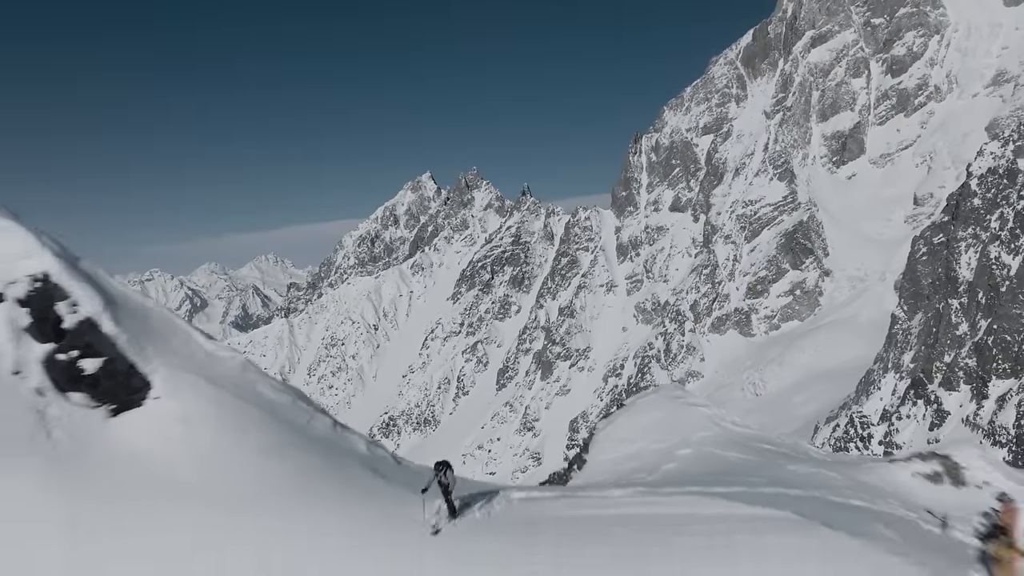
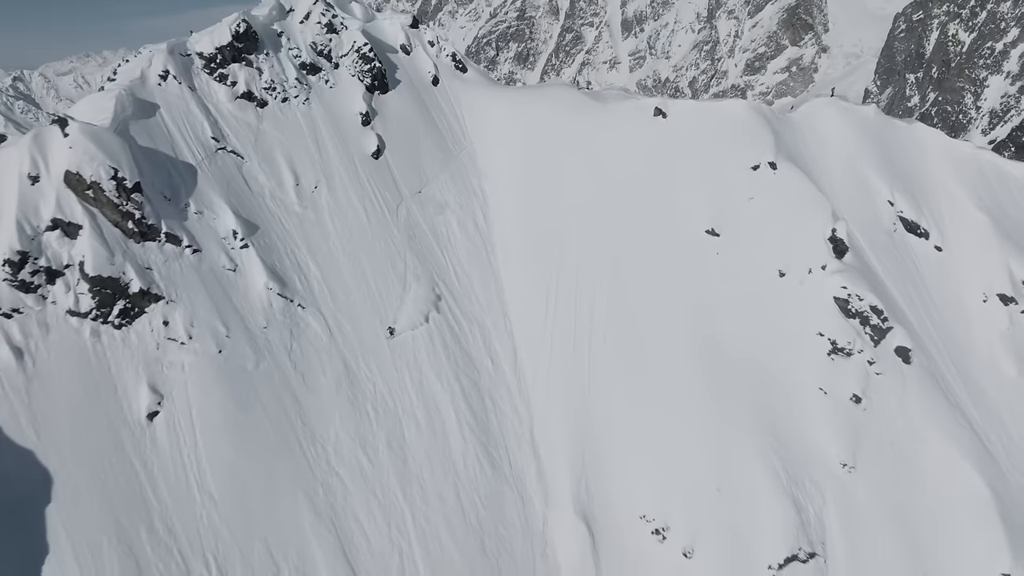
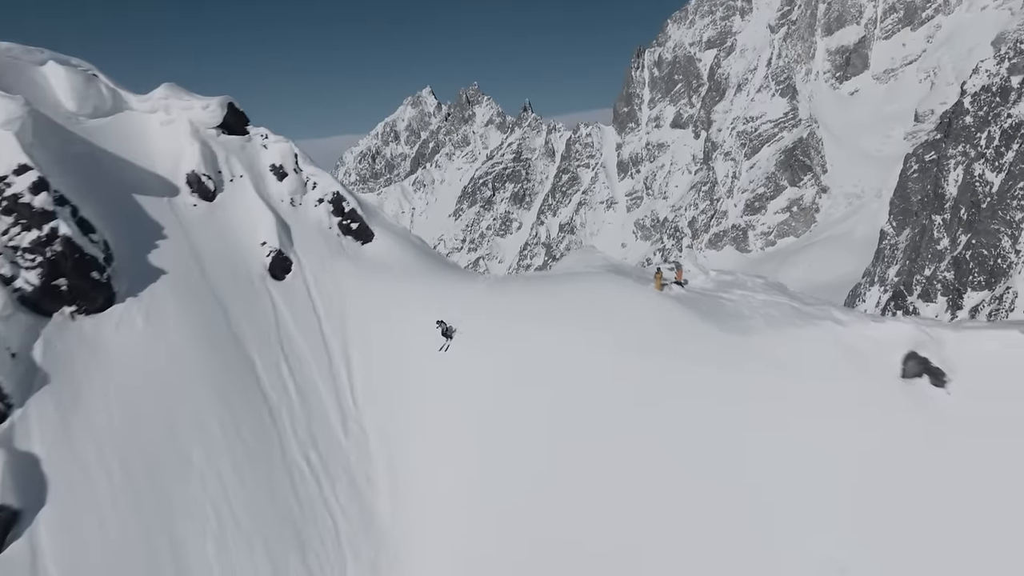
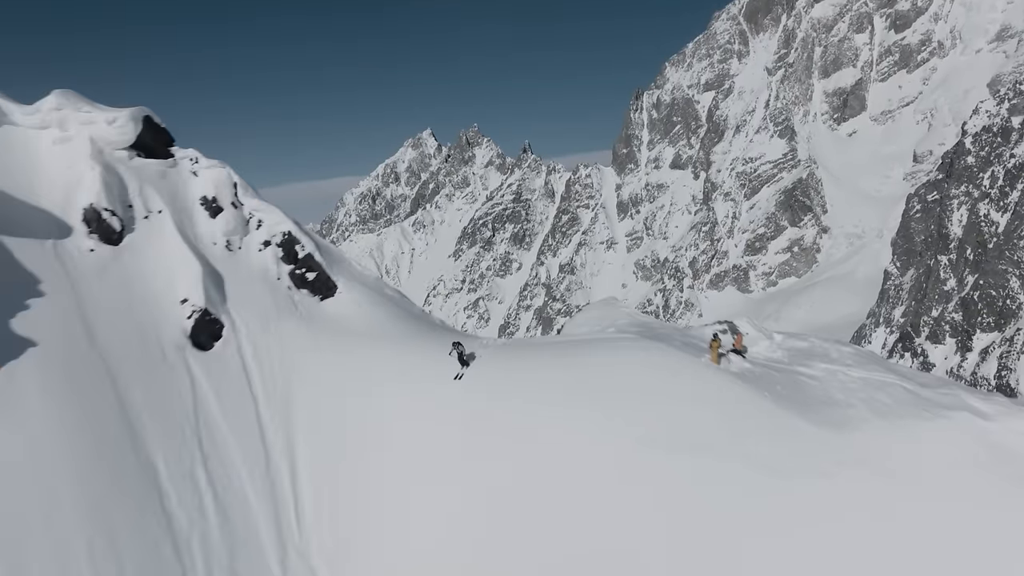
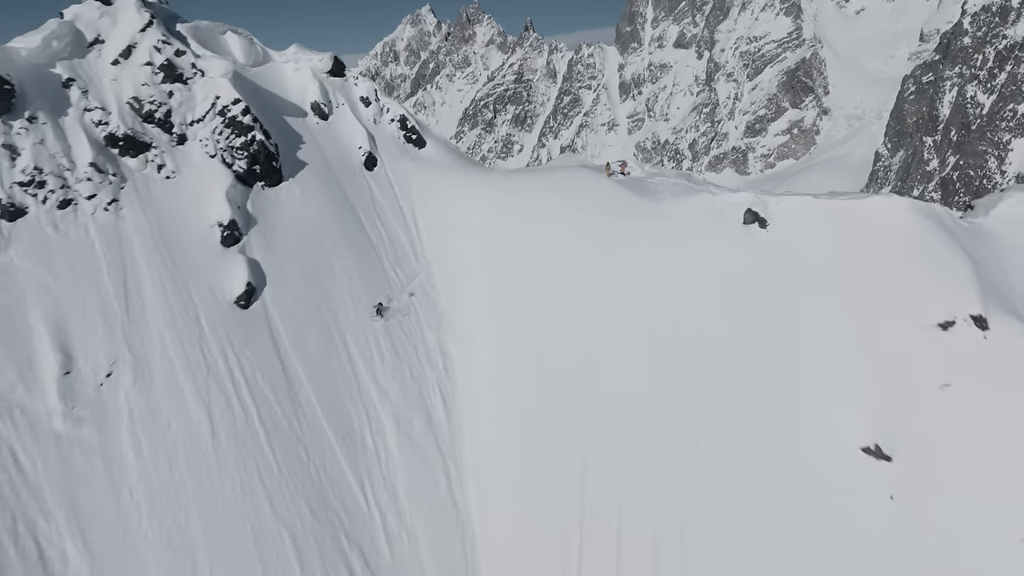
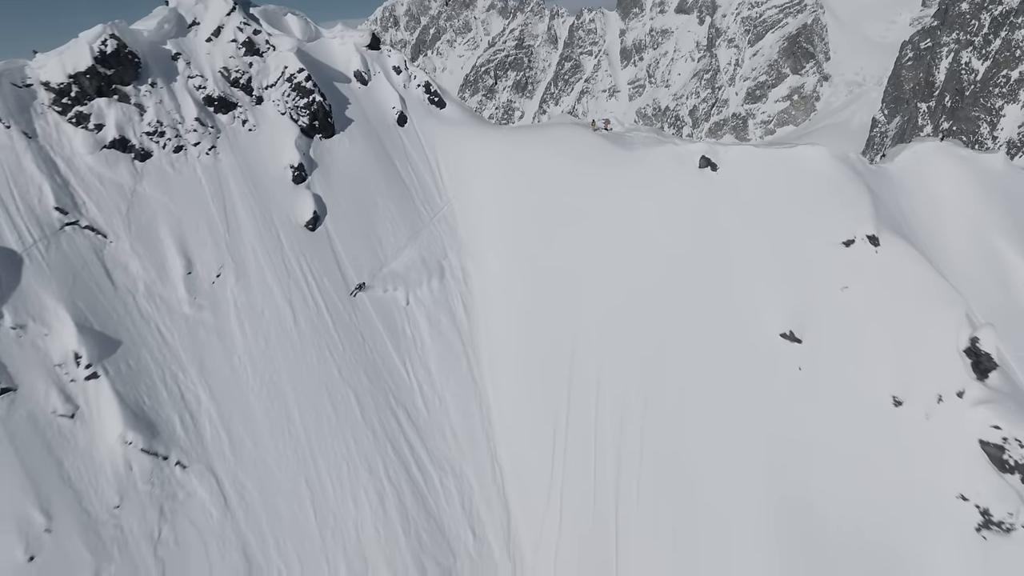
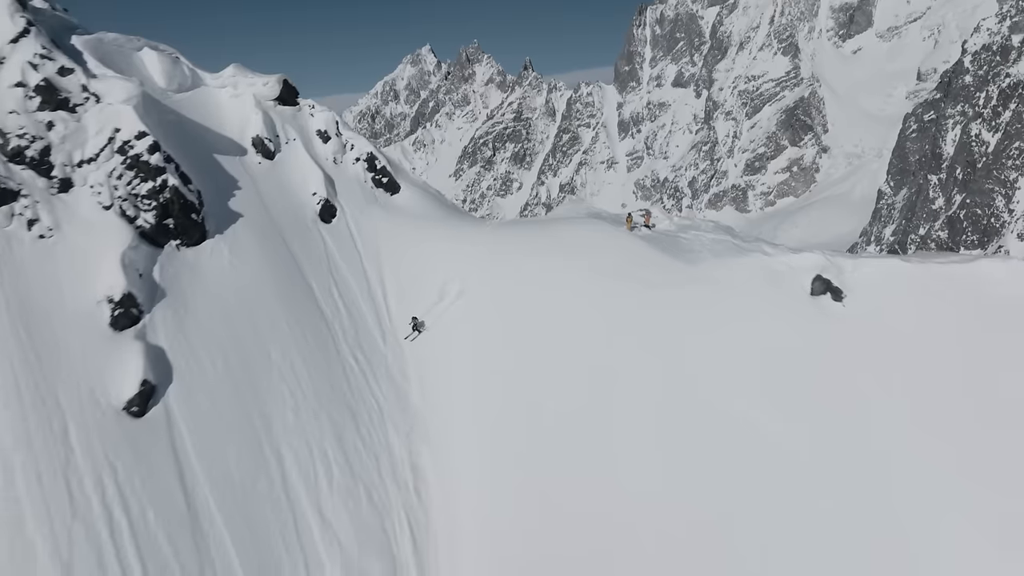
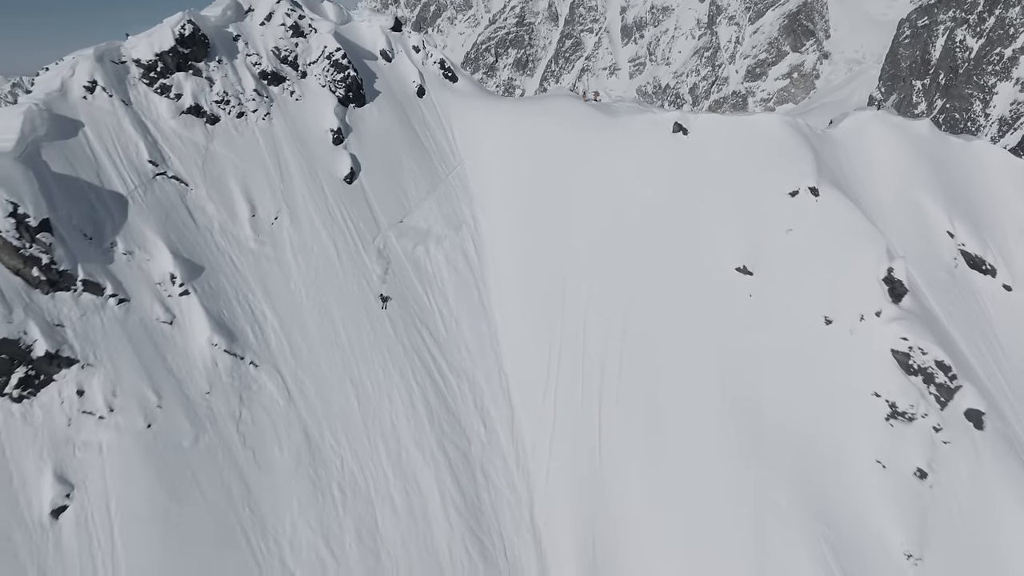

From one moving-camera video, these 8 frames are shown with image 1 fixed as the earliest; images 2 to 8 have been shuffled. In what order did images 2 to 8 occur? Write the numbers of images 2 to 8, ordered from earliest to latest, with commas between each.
4, 3, 7, 5, 6, 8, 2
